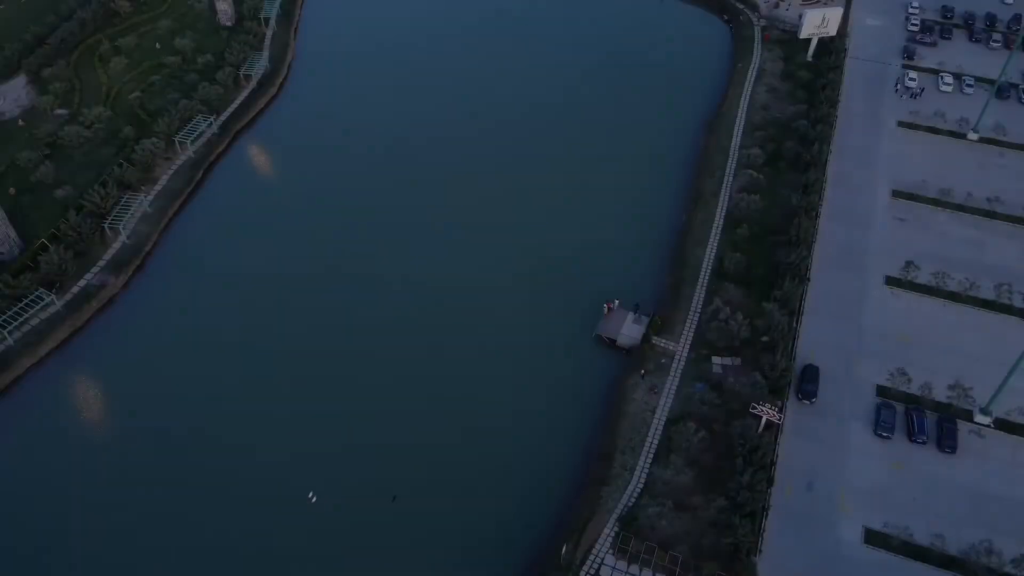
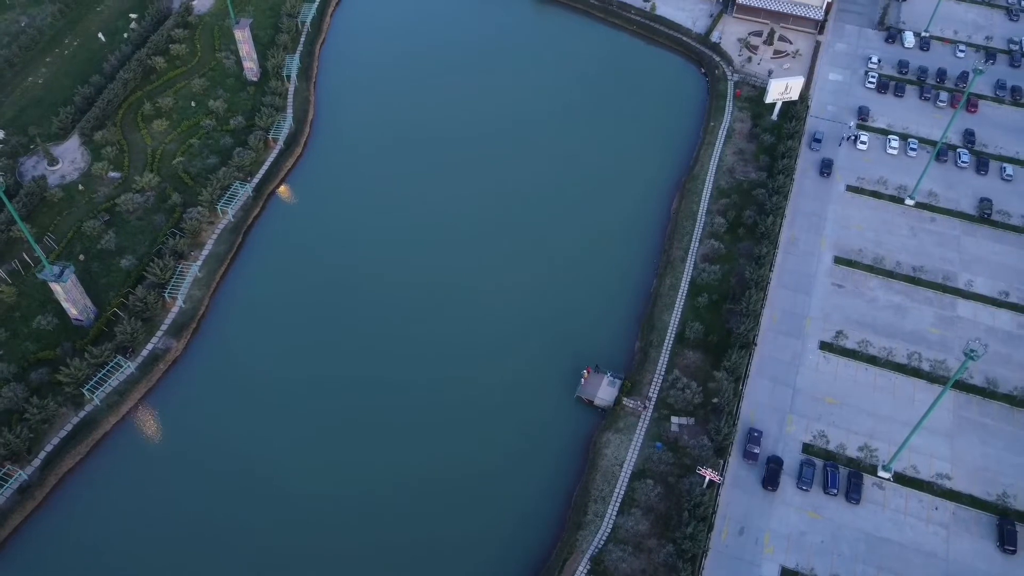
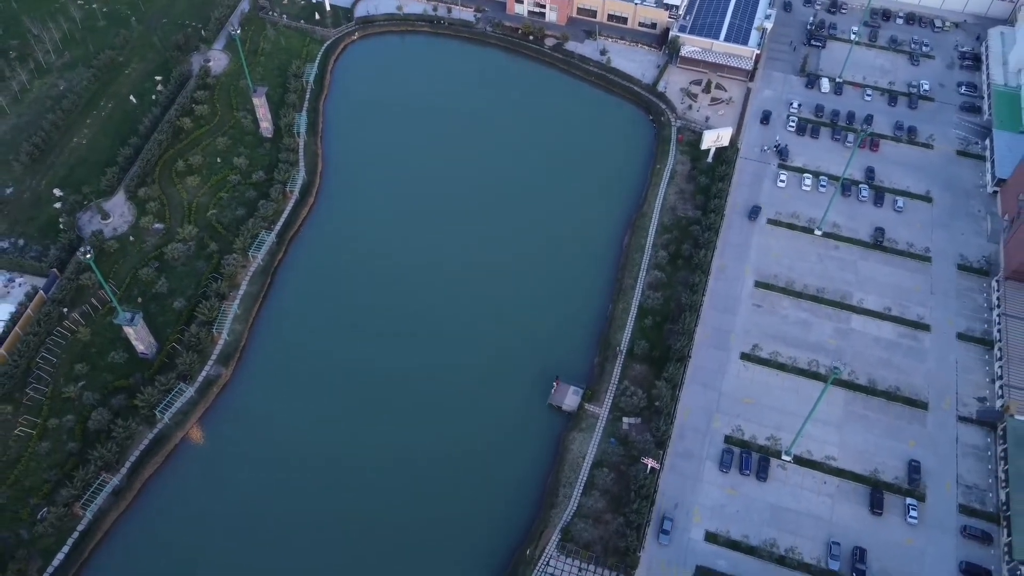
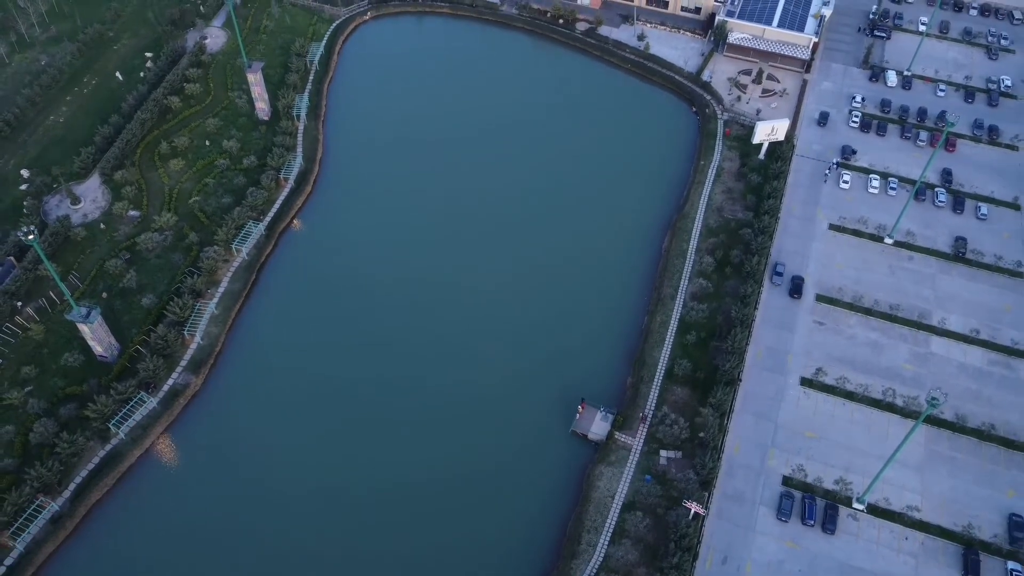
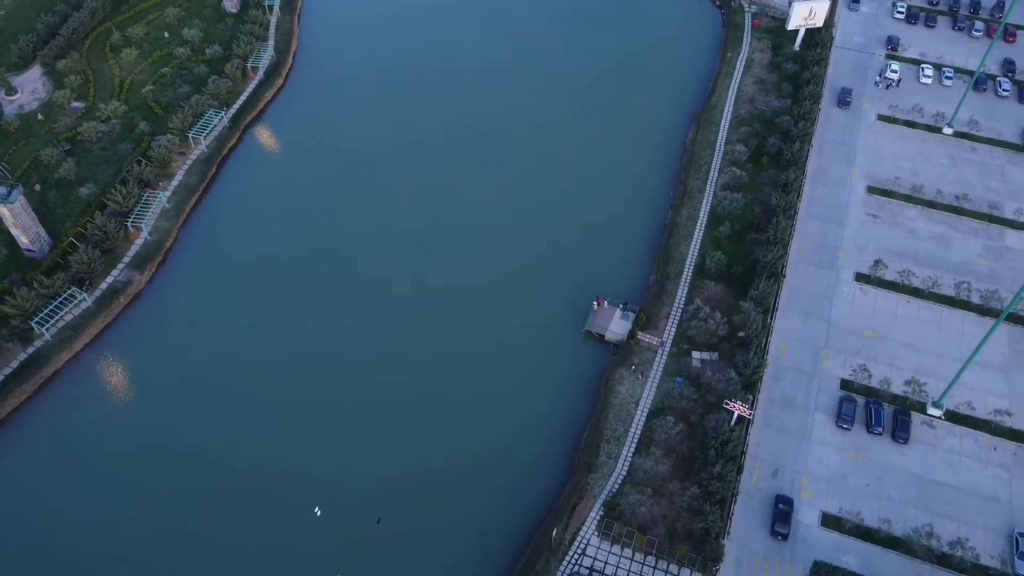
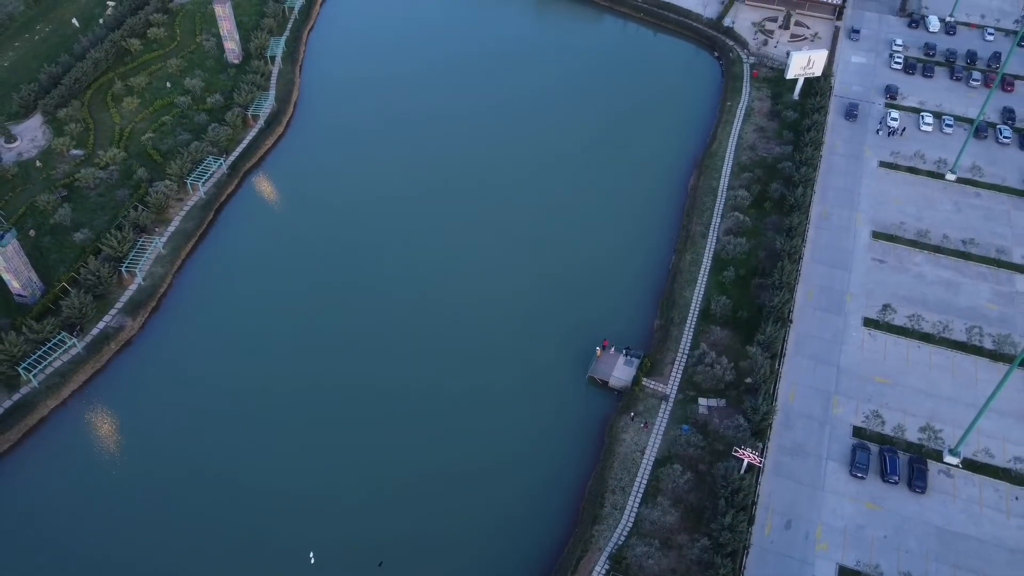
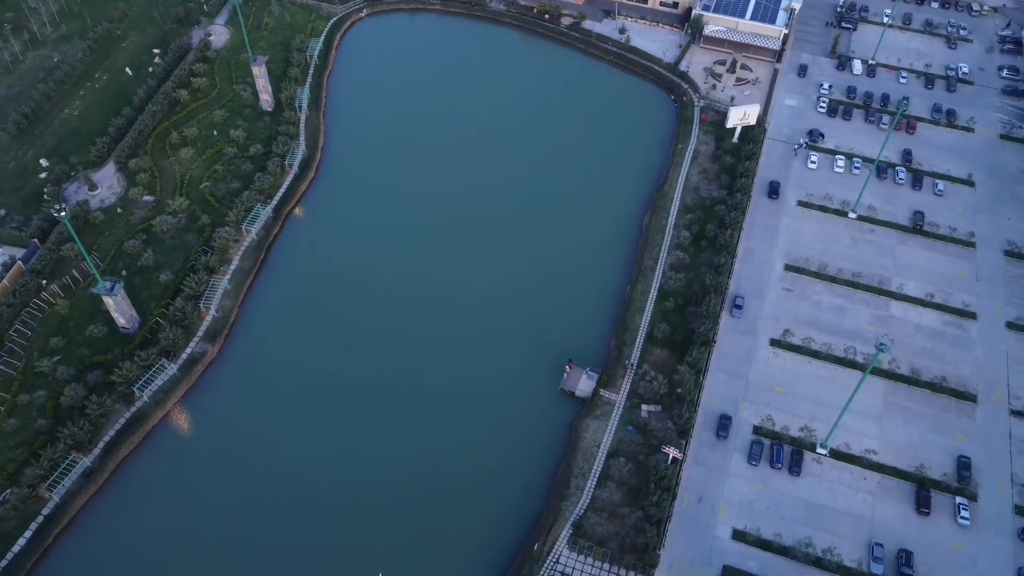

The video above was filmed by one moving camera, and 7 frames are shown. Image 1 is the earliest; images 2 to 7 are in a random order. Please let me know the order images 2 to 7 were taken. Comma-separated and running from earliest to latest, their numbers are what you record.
6, 5, 2, 4, 7, 3
